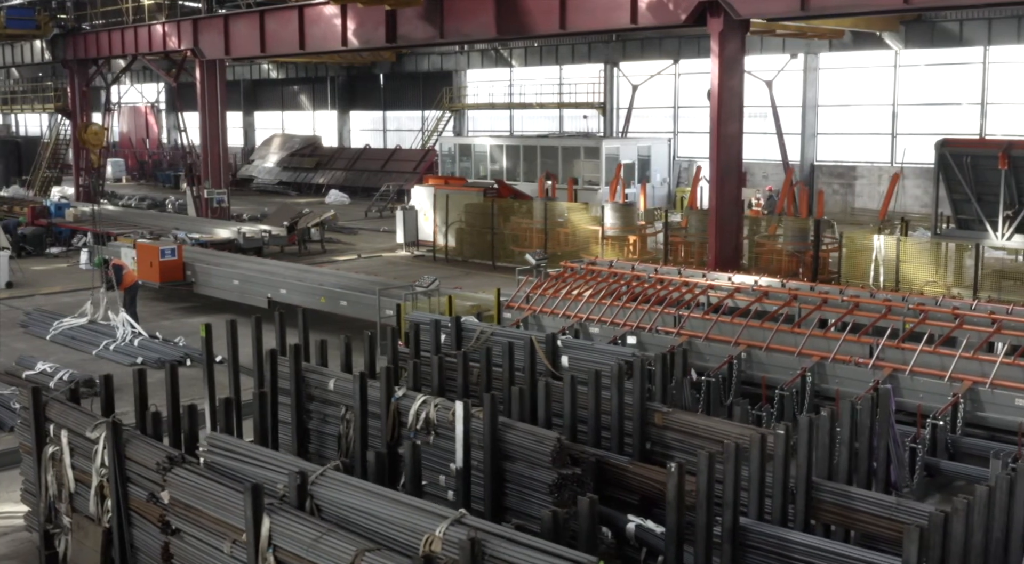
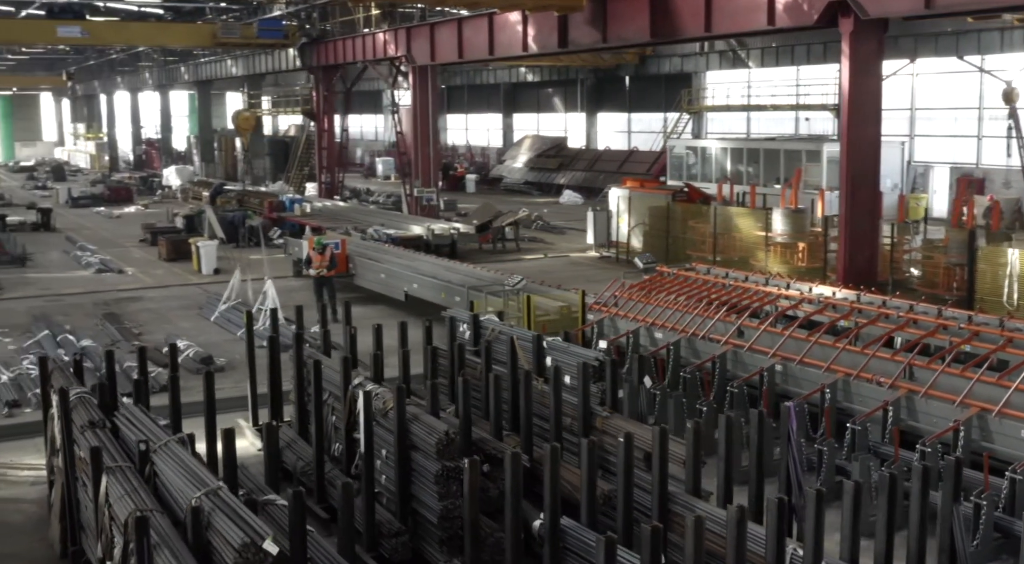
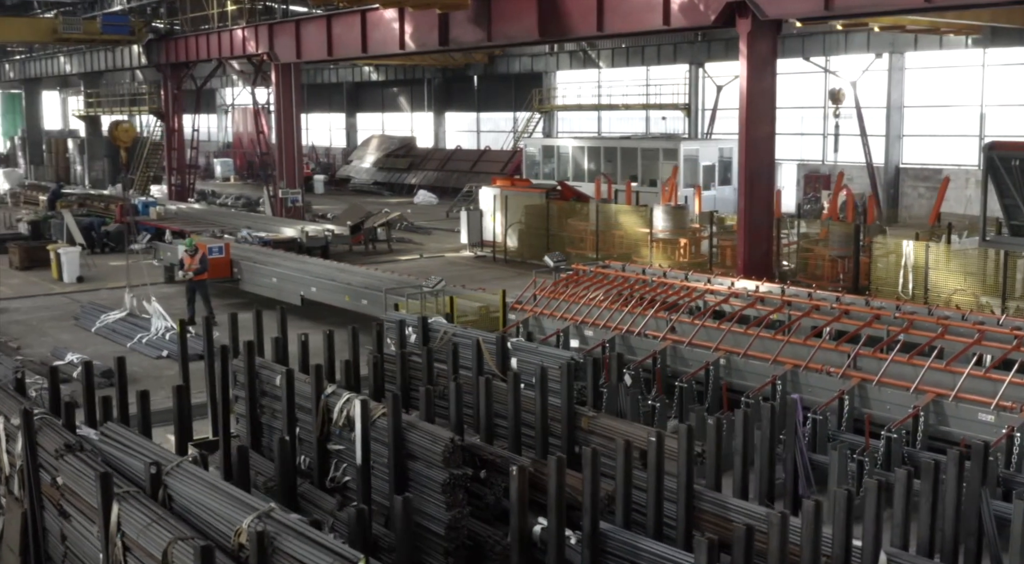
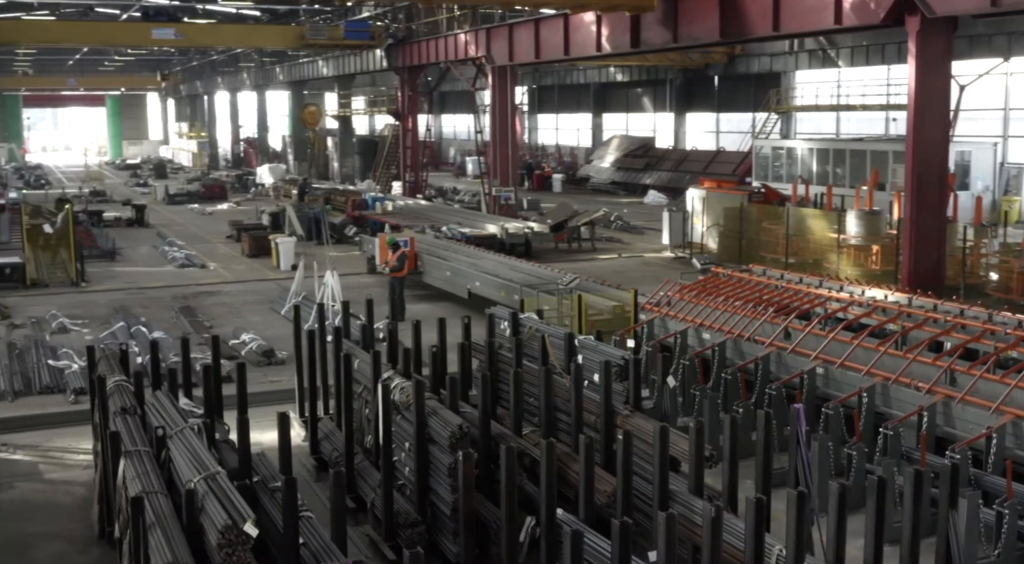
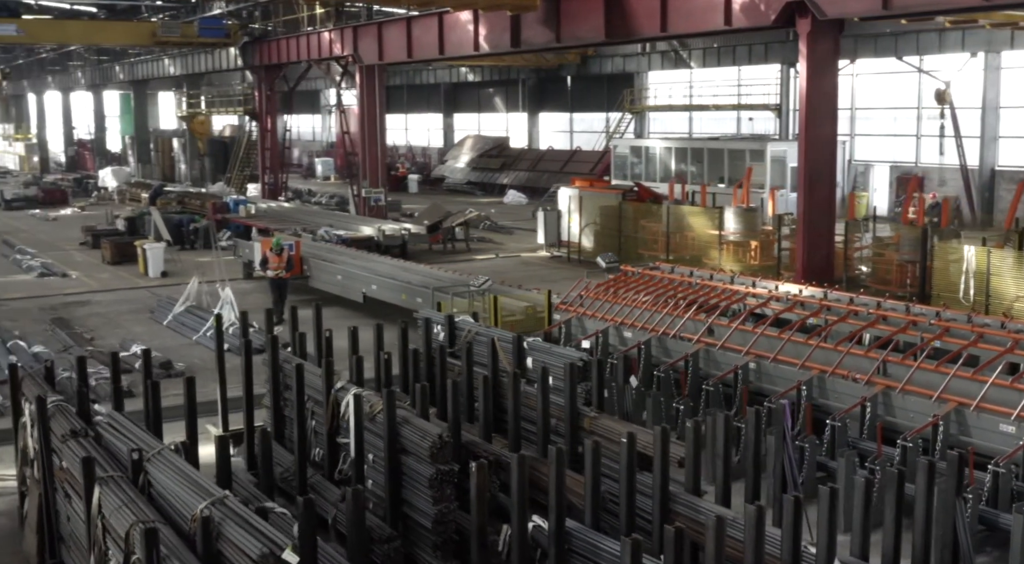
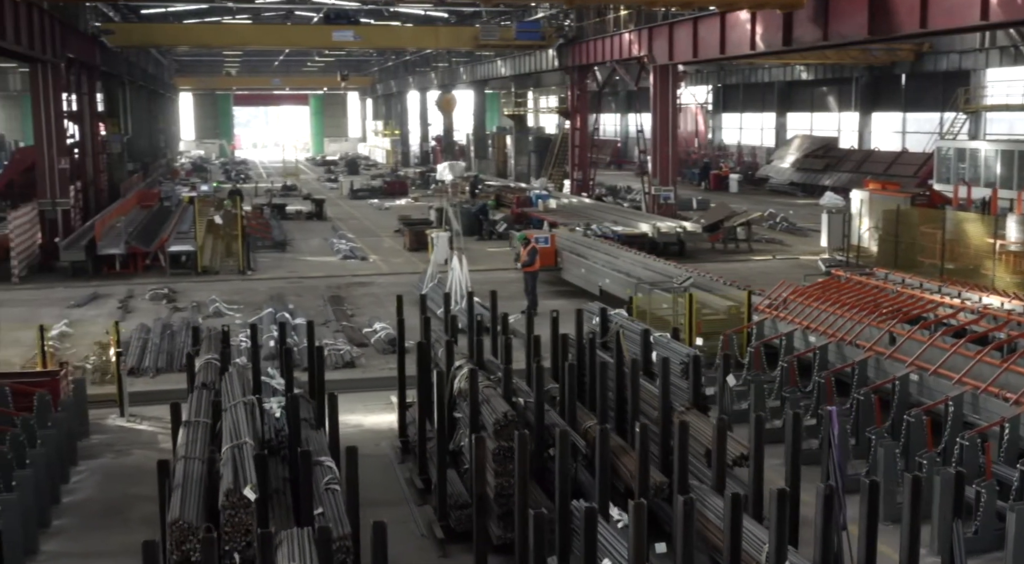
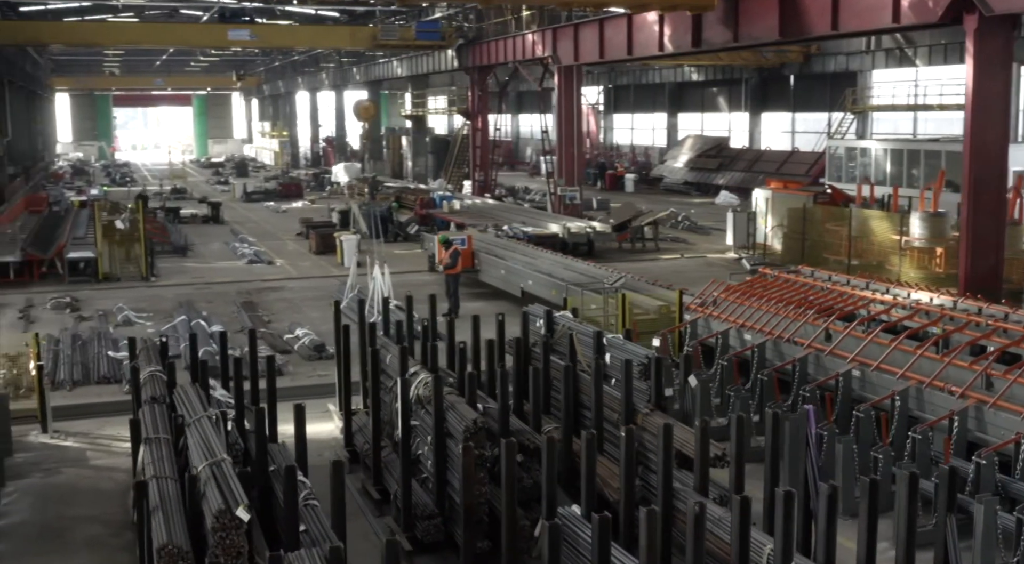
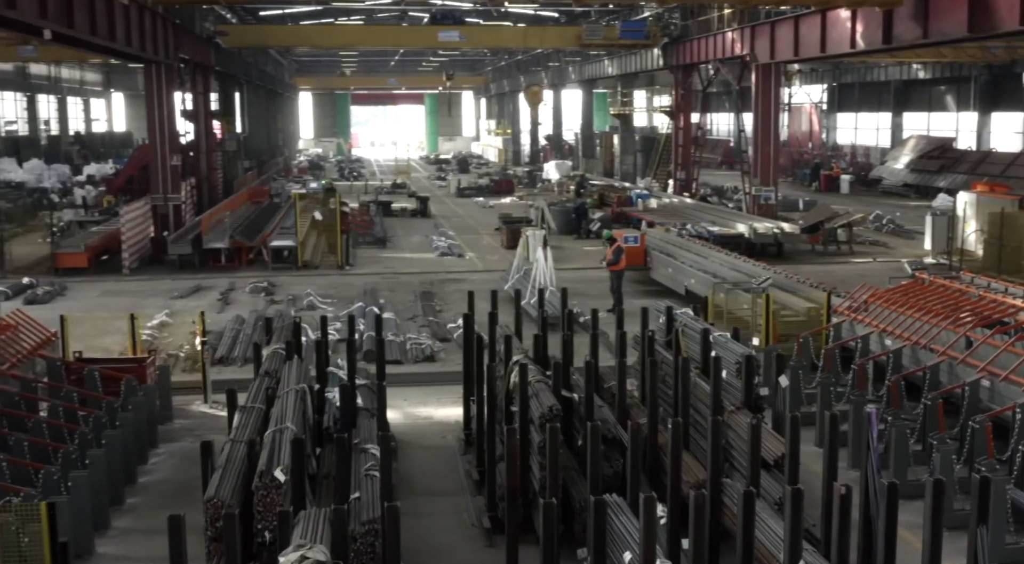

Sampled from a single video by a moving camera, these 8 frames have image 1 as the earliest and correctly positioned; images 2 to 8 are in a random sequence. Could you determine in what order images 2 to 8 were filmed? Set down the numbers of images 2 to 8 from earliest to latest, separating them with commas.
3, 5, 2, 4, 7, 6, 8
